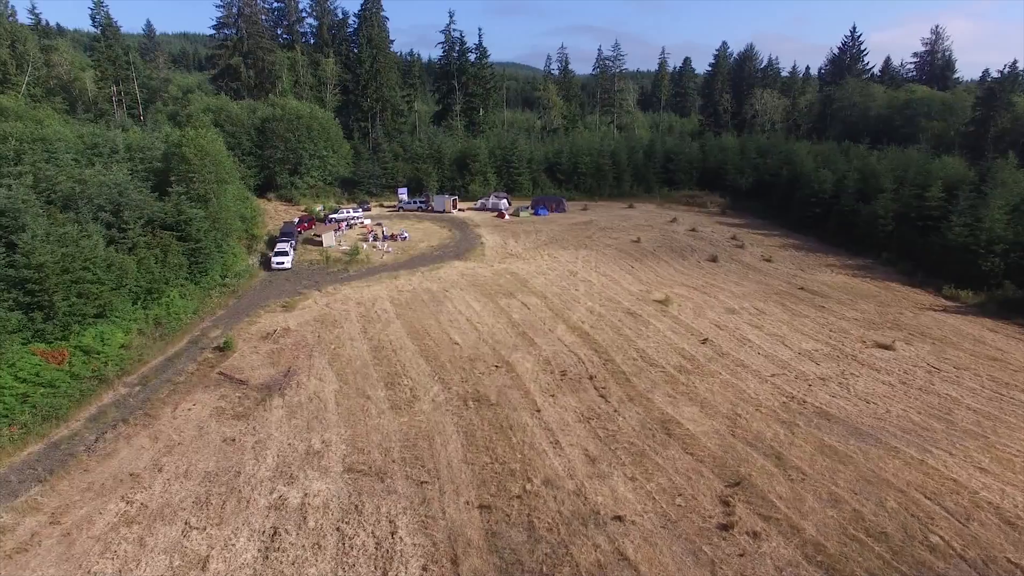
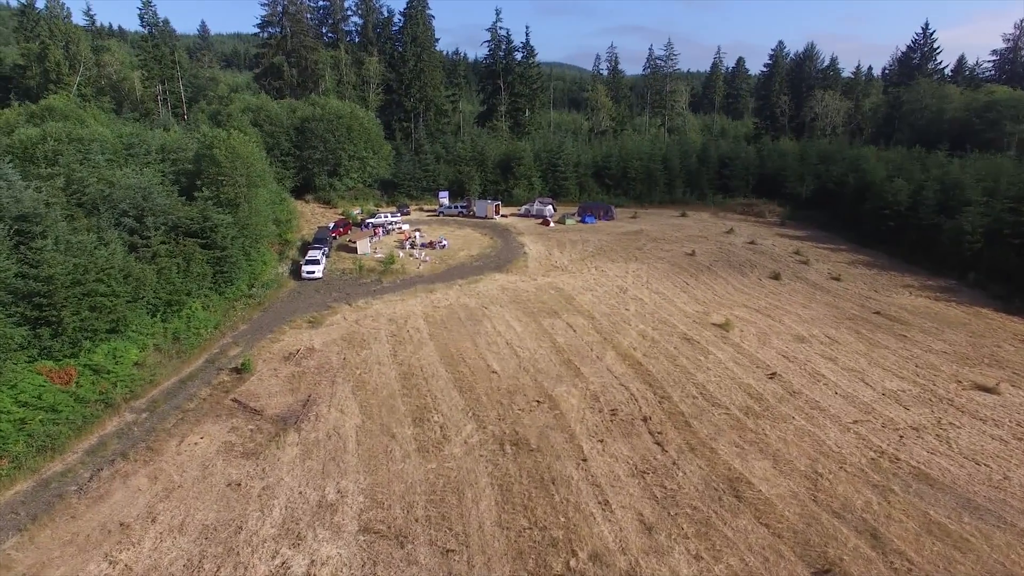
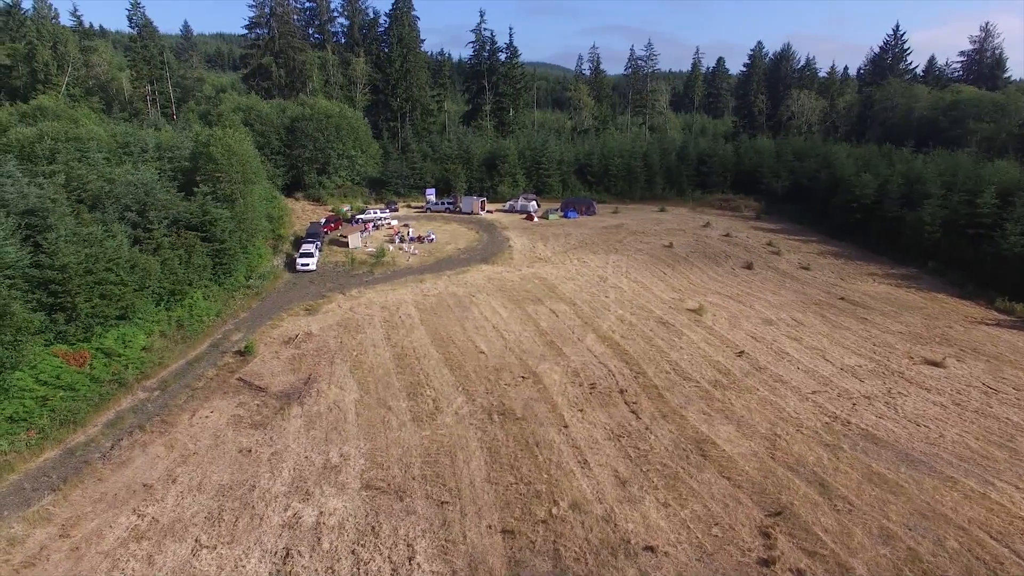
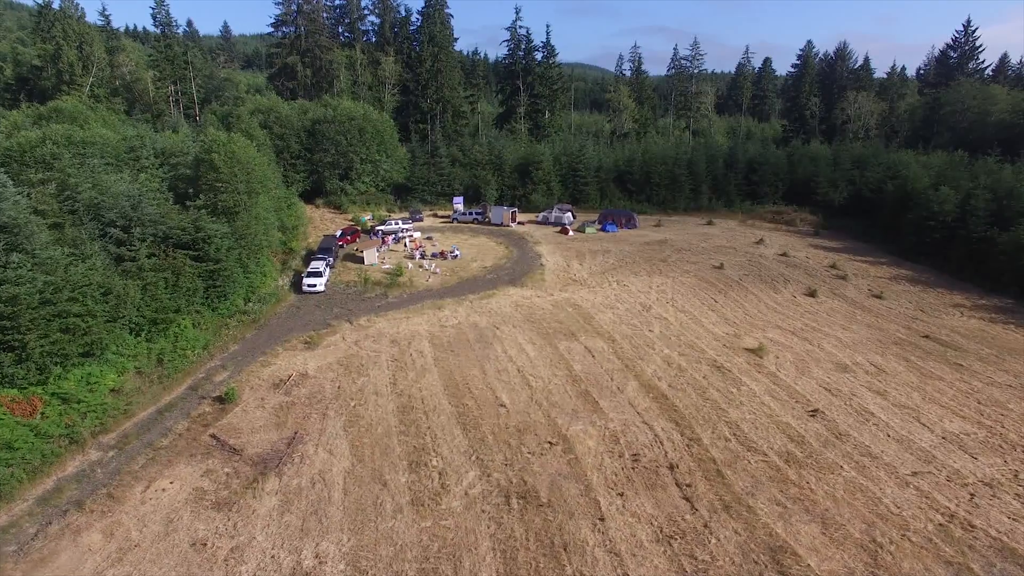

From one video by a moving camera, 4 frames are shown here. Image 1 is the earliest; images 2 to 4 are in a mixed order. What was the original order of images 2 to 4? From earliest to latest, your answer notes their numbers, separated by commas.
3, 2, 4
